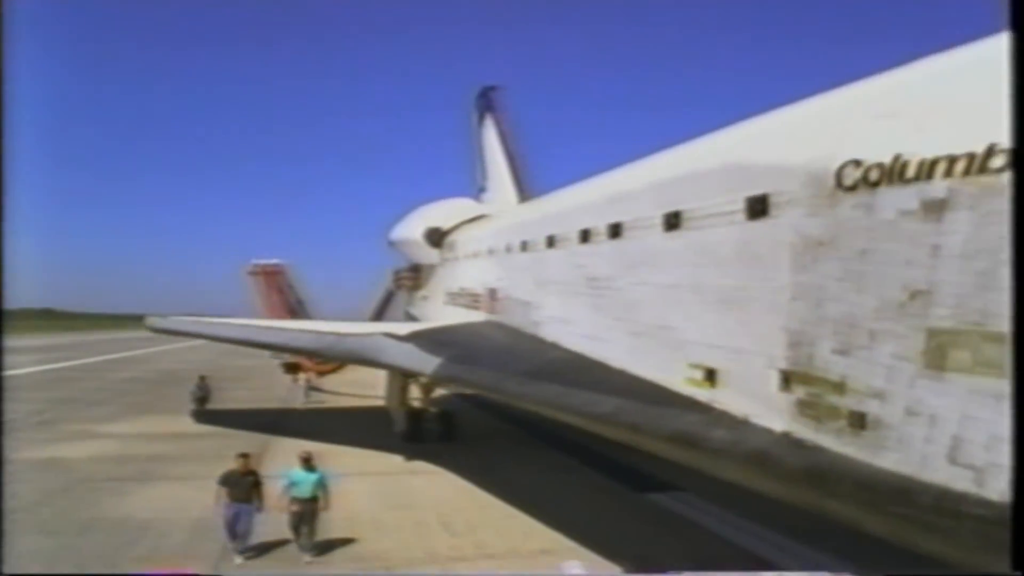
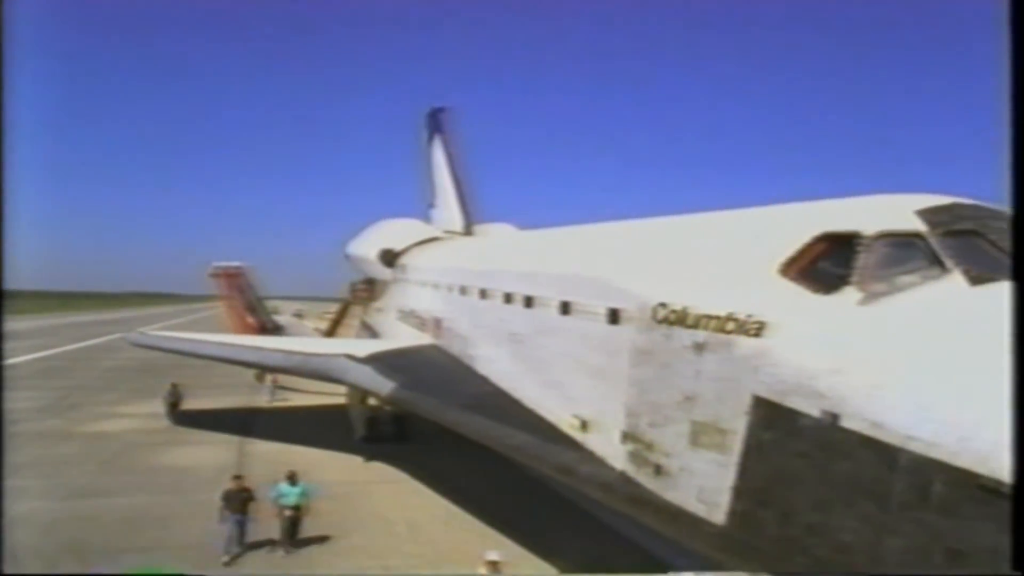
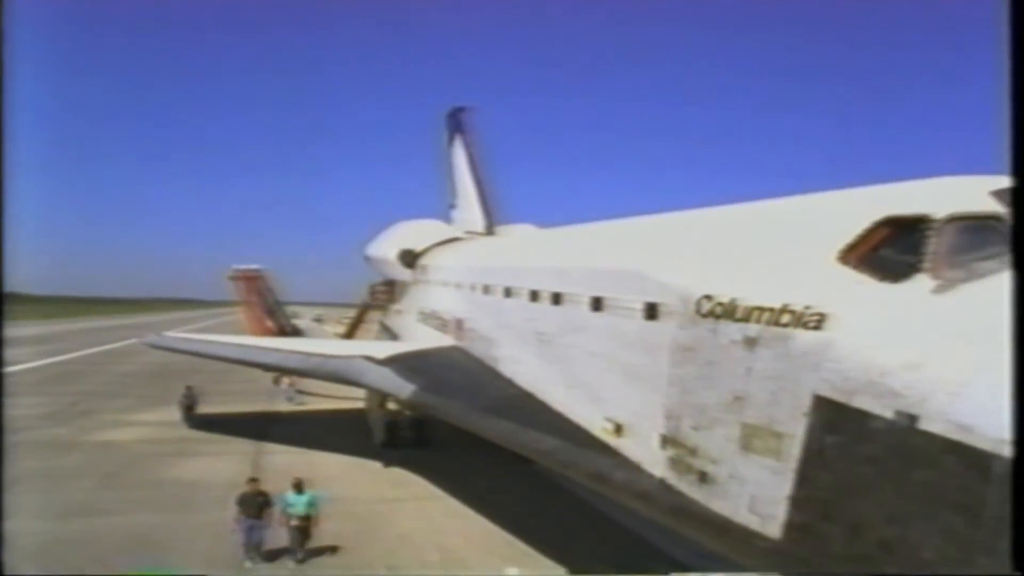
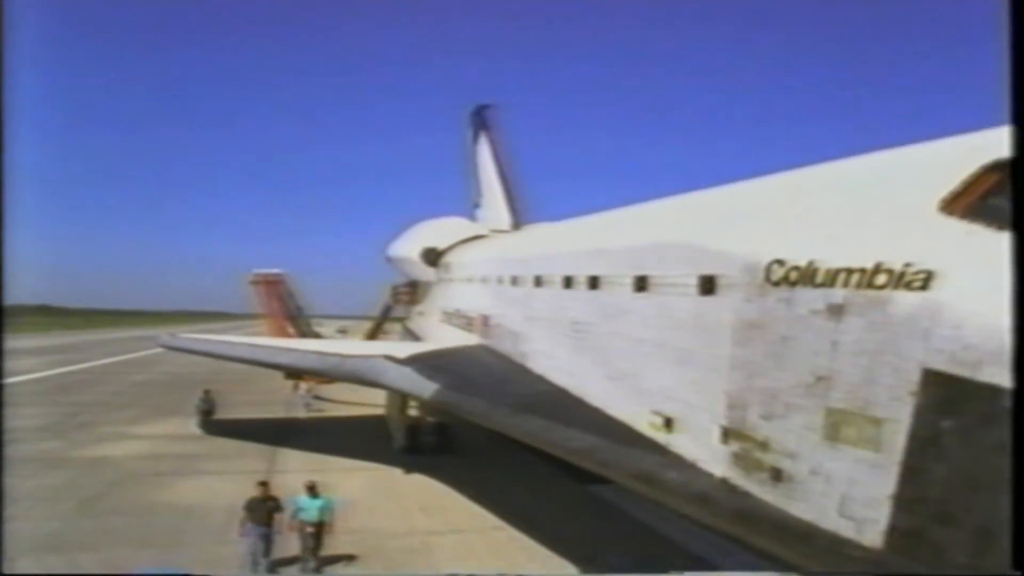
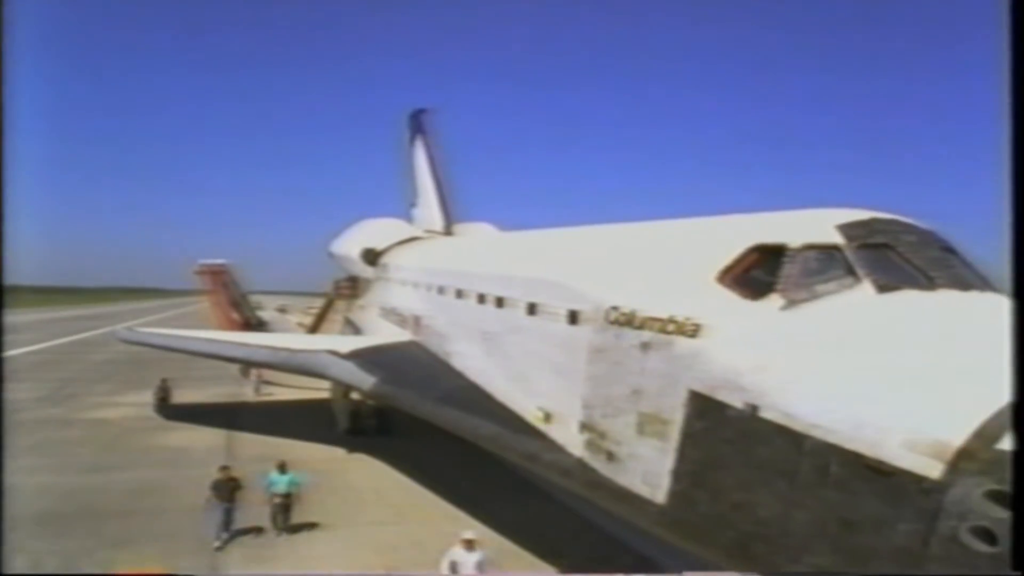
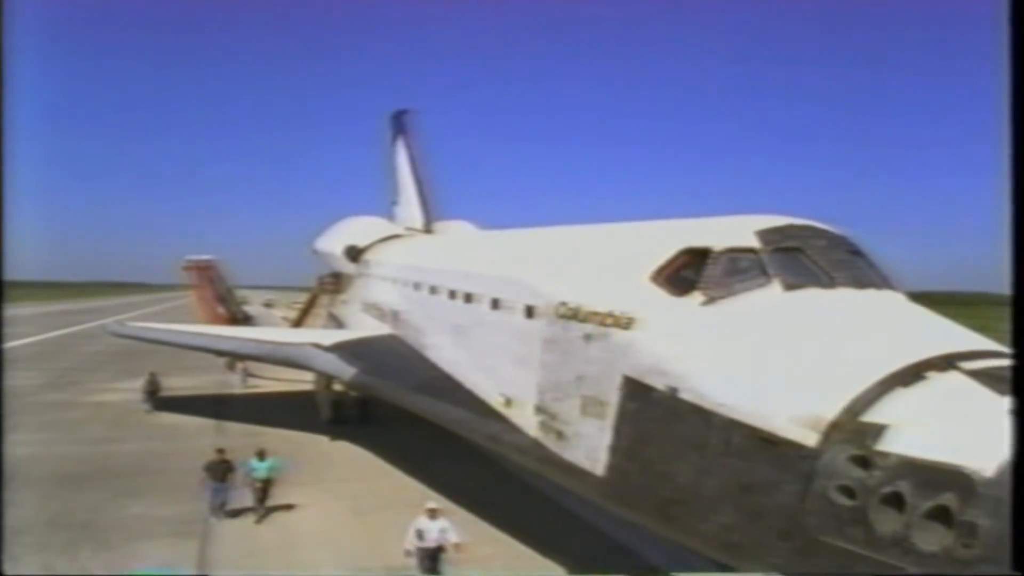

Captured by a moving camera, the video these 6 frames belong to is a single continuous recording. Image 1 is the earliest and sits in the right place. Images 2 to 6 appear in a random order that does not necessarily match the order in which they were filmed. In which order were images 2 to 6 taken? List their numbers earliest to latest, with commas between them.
4, 3, 2, 5, 6
